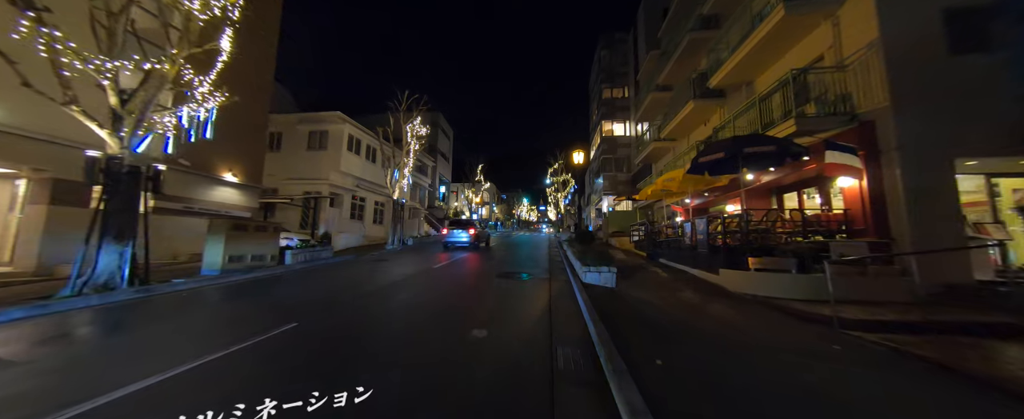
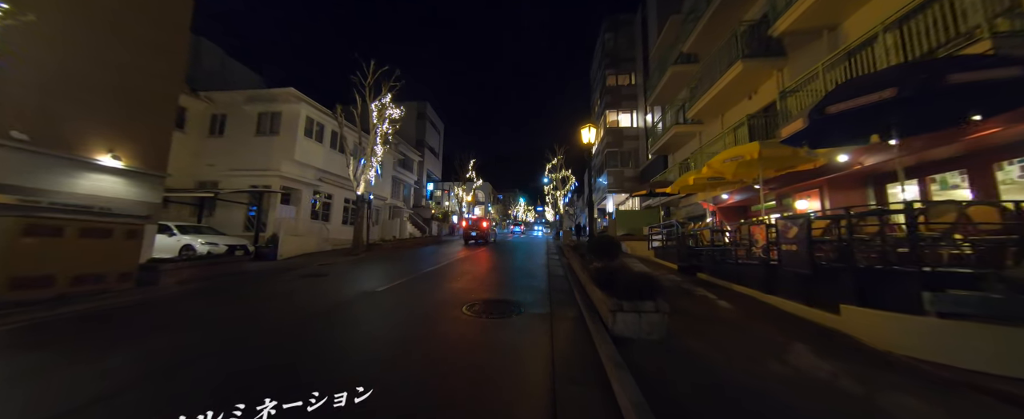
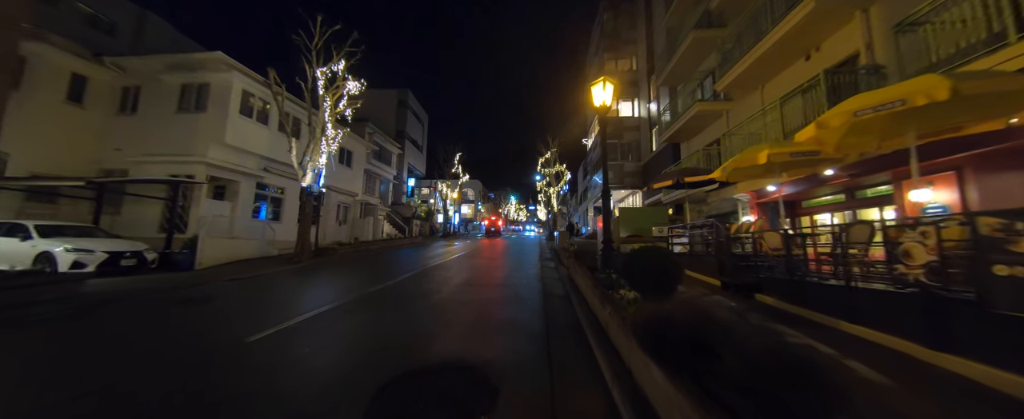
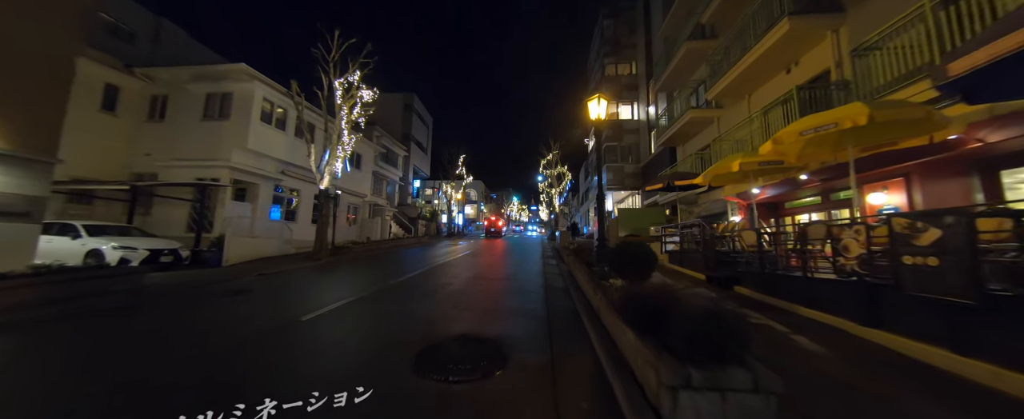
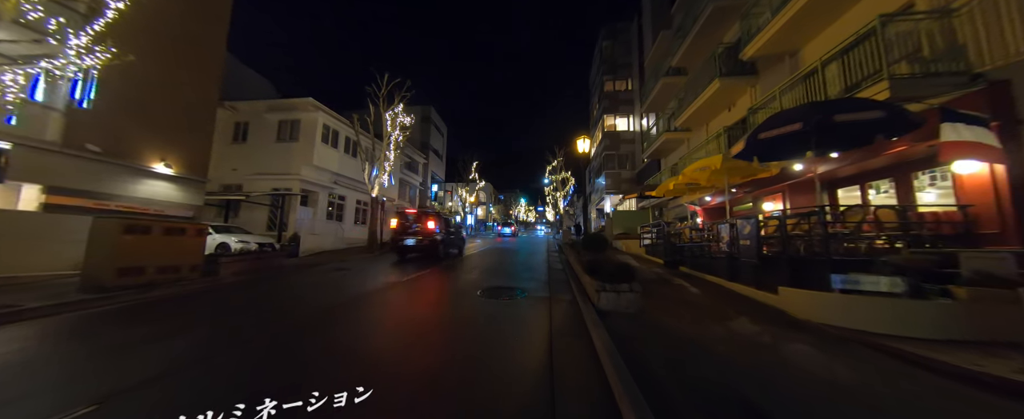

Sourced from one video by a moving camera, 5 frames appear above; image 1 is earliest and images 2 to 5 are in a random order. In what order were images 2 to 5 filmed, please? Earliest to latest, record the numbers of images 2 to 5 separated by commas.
5, 2, 4, 3
